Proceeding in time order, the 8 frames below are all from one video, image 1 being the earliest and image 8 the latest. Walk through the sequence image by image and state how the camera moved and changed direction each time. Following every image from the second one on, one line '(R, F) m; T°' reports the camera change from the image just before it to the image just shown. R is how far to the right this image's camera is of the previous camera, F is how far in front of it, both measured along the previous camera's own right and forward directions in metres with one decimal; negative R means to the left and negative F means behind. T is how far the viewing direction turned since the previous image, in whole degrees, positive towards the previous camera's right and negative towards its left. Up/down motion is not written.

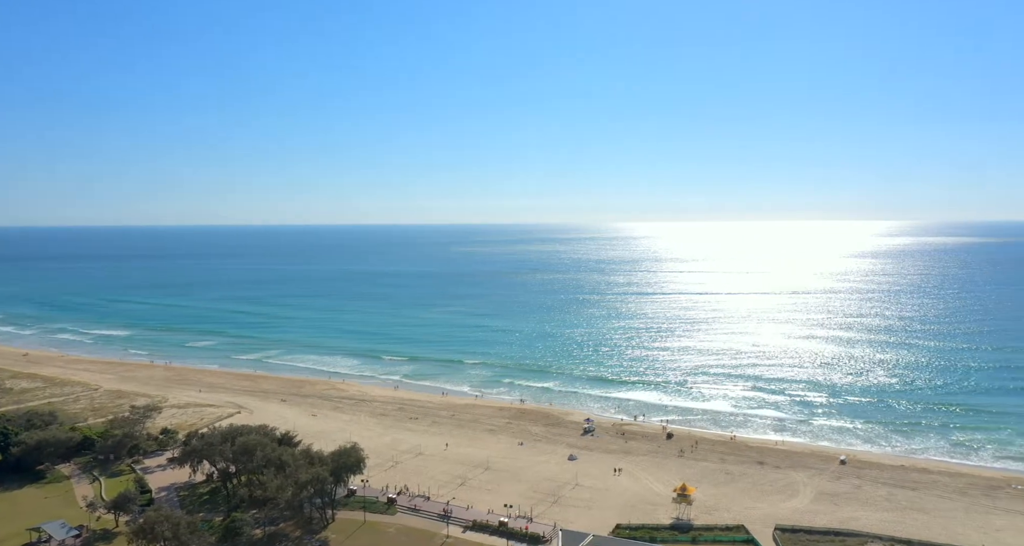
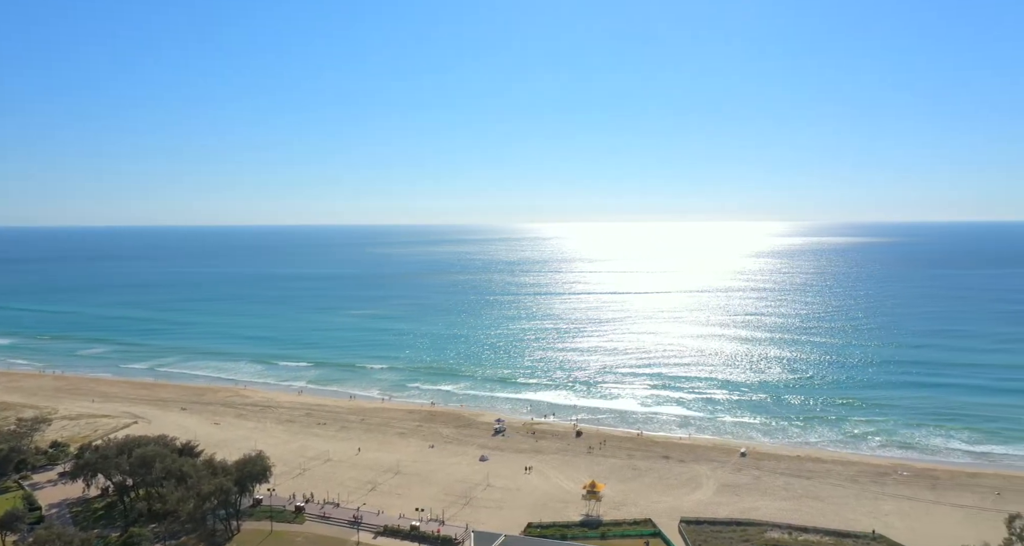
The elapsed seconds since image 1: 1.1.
(+2.2, +0.4) m; +5°
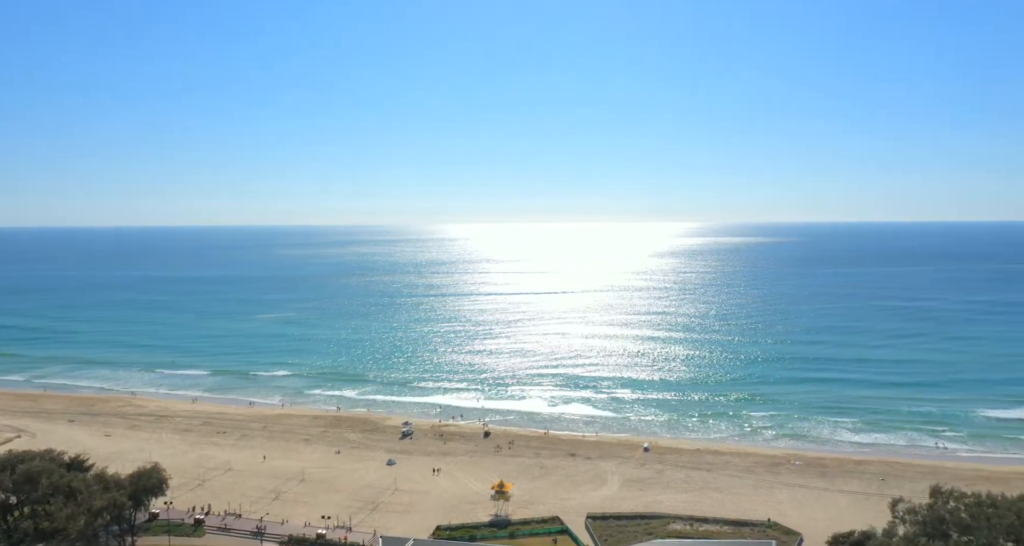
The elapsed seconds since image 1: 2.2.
(+2.5, +0.1) m; +5°
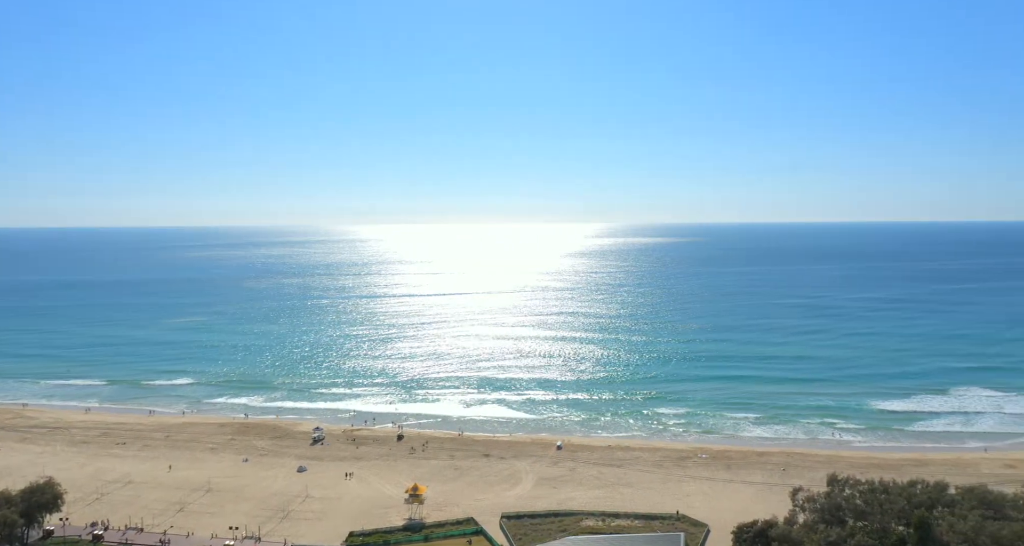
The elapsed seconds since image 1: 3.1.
(+2.6, -0.1) m; +4°
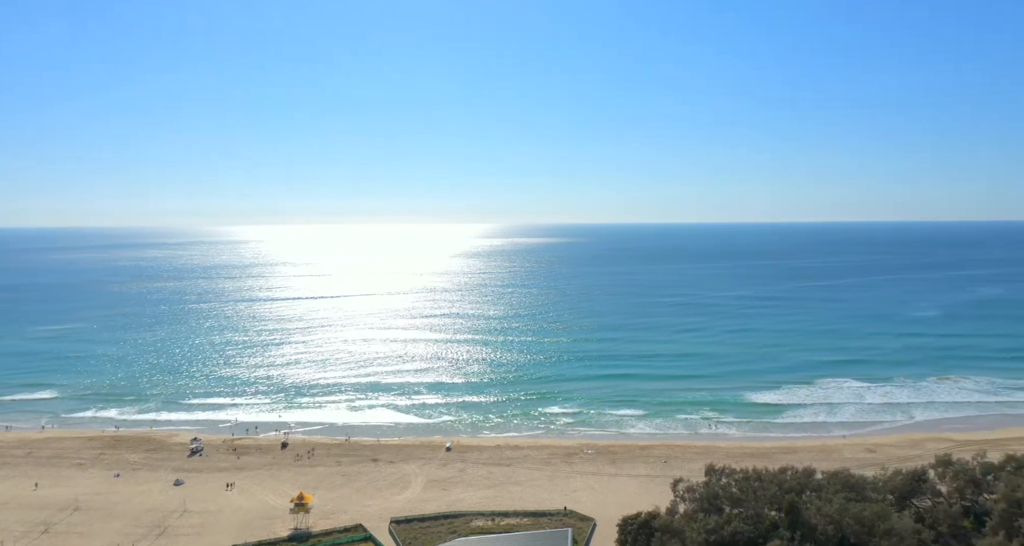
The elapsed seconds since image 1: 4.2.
(+3.3, -0.3) m; +6°
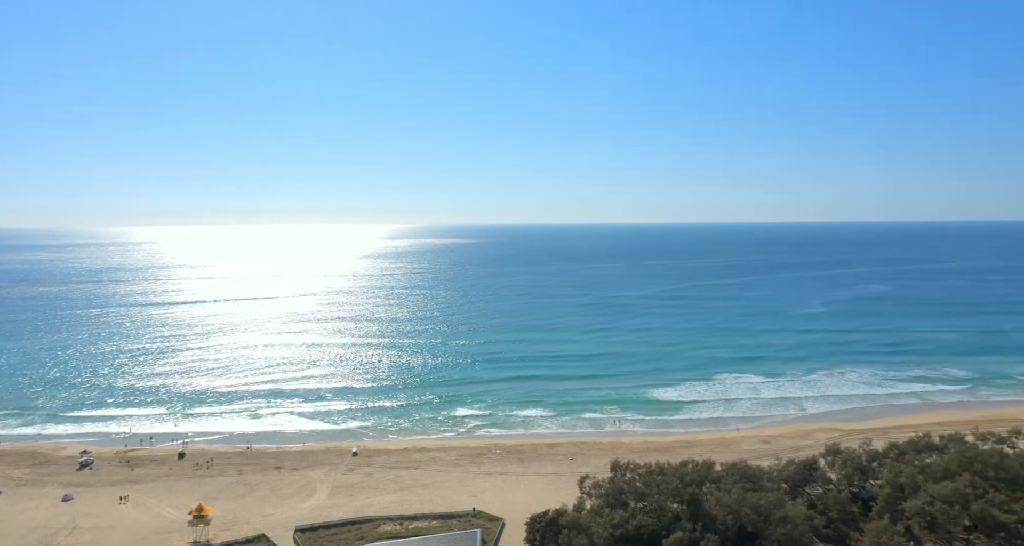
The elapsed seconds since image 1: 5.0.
(+2.9, -0.4) m; +4°
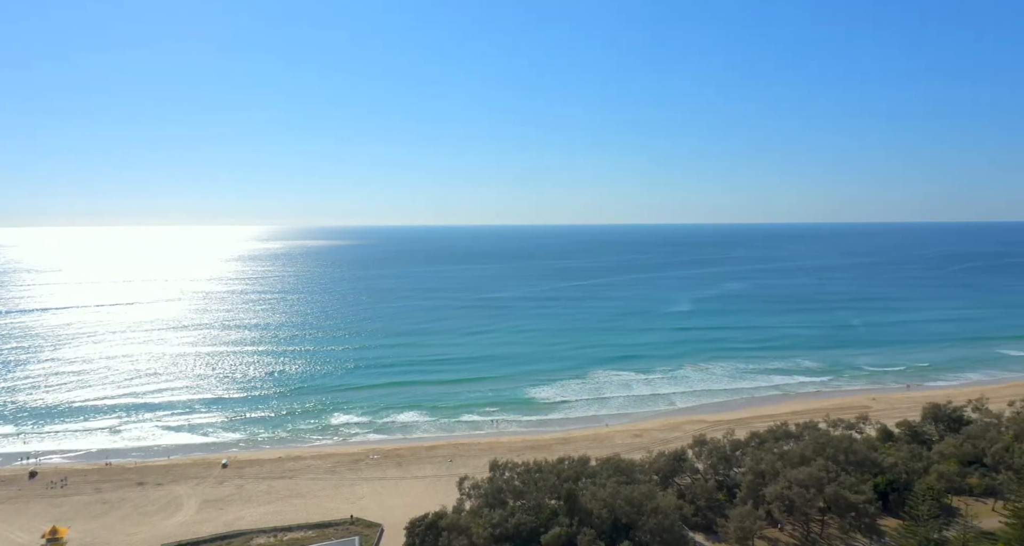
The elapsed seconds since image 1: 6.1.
(+3.6, -0.7) m; +6°
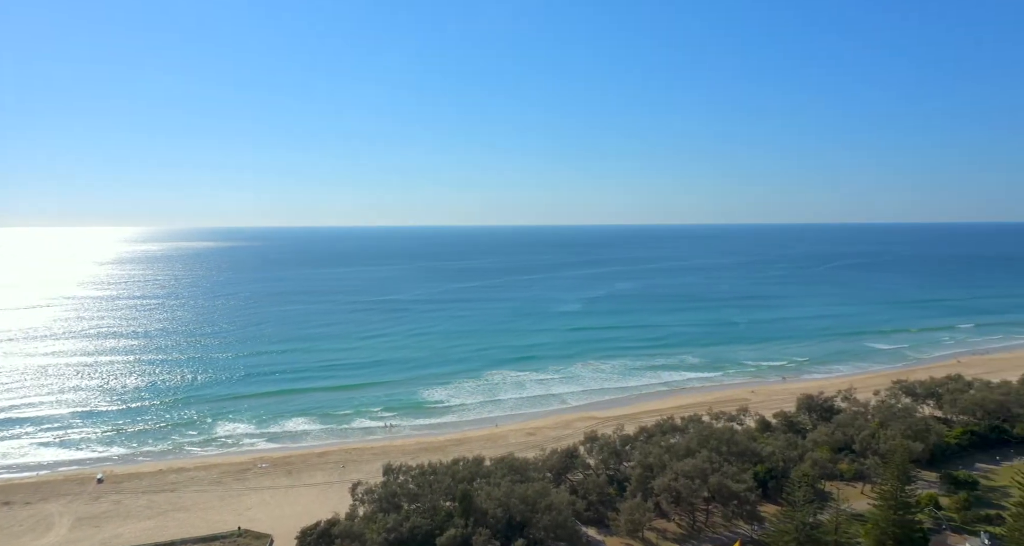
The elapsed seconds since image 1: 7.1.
(+2.8, -0.8) m; +6°
